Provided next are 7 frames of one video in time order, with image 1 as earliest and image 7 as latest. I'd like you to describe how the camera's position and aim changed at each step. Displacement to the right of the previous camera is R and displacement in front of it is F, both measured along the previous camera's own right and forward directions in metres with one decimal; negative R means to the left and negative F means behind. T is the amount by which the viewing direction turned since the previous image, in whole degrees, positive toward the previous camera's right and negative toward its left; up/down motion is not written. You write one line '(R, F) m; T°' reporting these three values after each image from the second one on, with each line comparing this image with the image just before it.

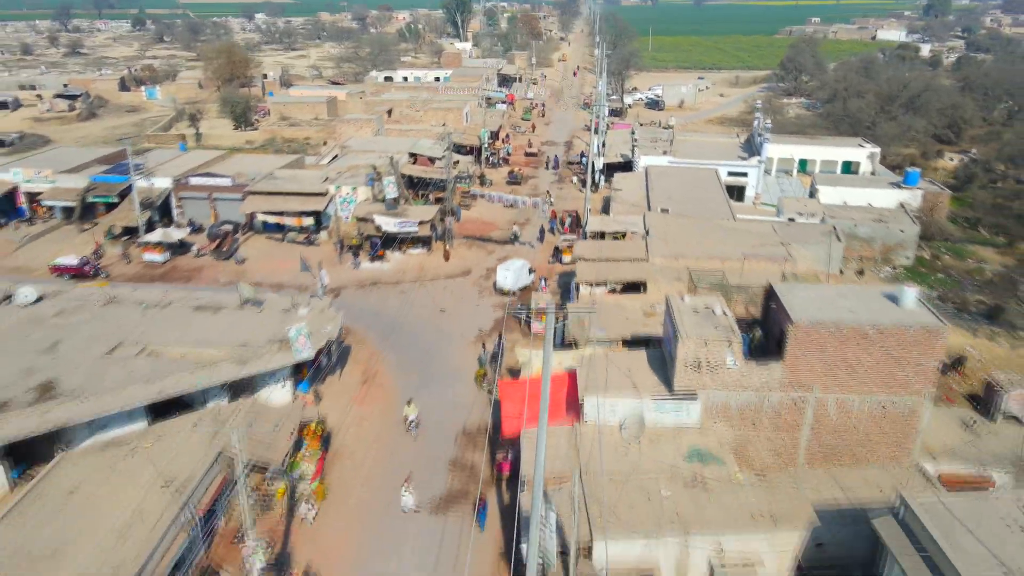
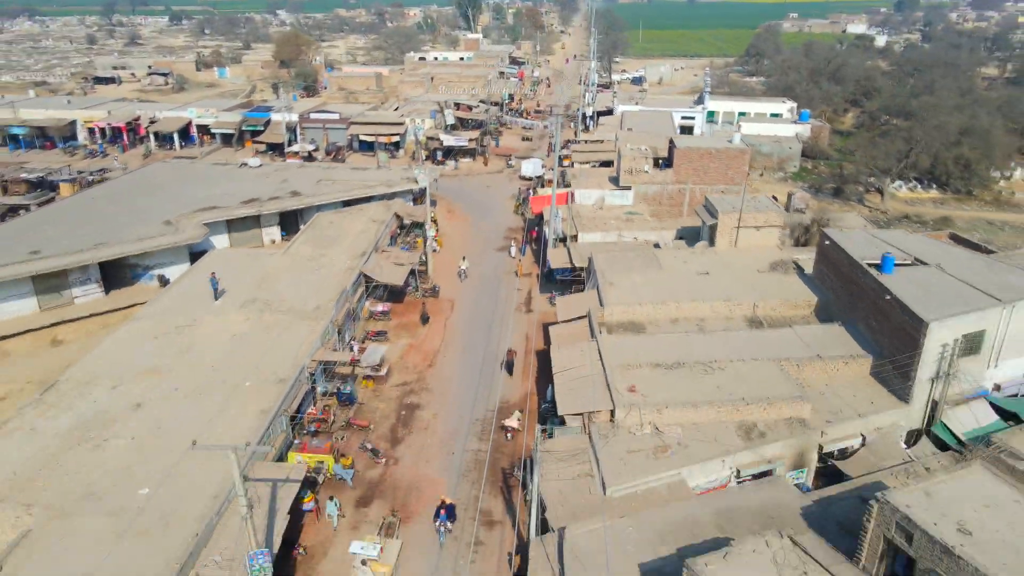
(-1.0, -14.0) m; 0°
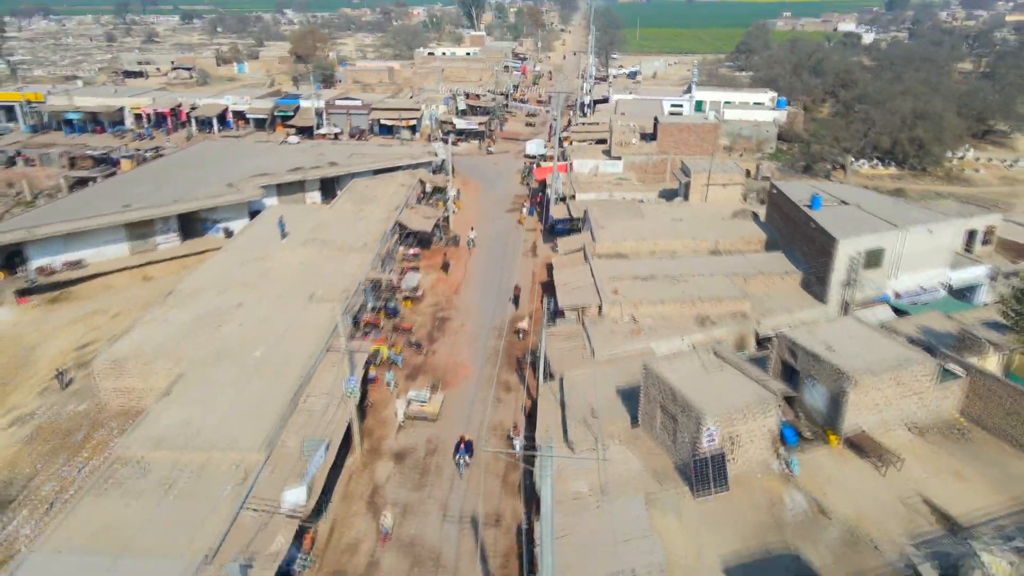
(-0.3, -4.8) m; 0°
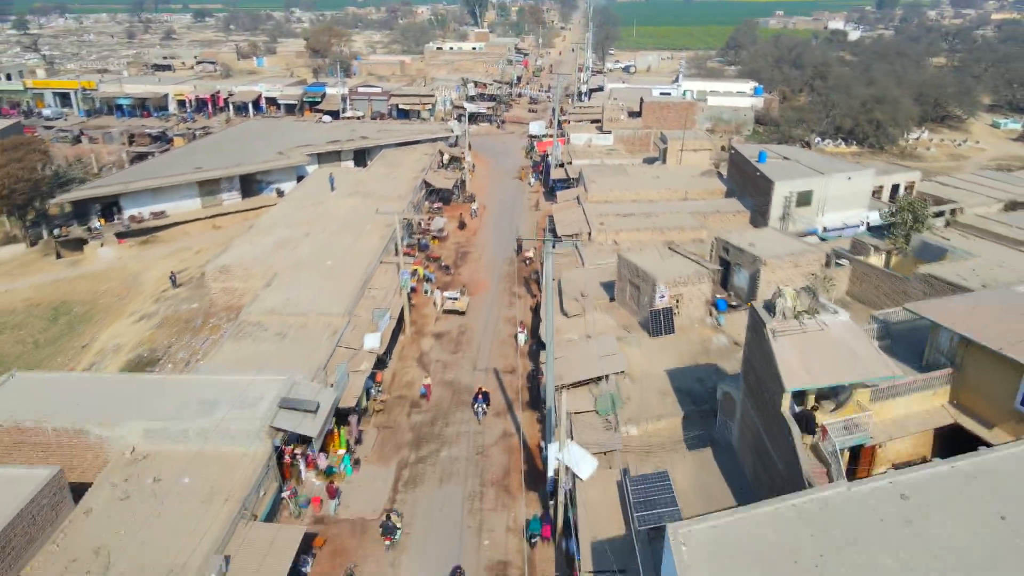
(-0.3, -5.6) m; 0°
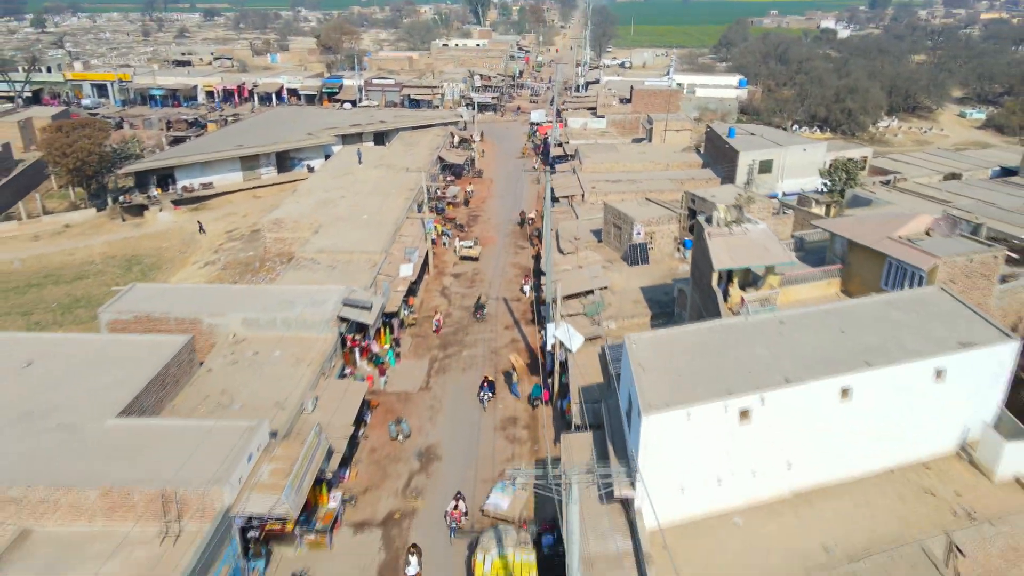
(-0.2, -4.5) m; 0°
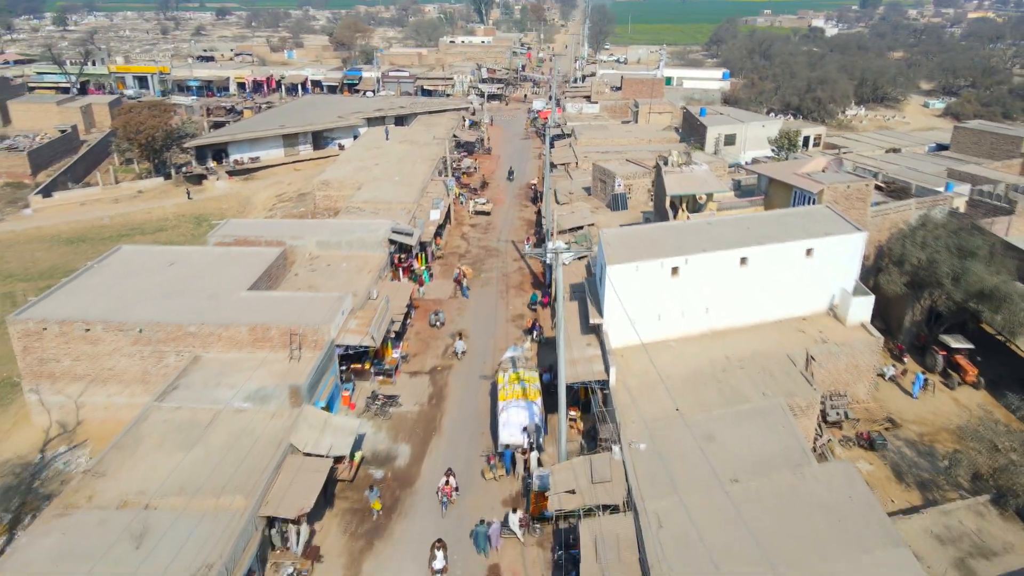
(-0.2, -5.9) m; 0°
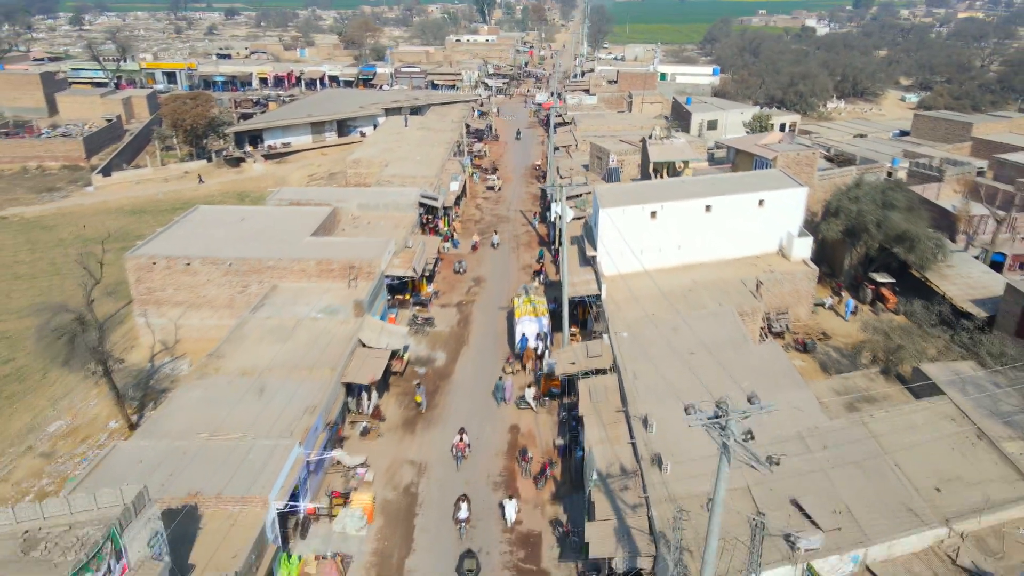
(-0.4, -4.6) m; 0°
